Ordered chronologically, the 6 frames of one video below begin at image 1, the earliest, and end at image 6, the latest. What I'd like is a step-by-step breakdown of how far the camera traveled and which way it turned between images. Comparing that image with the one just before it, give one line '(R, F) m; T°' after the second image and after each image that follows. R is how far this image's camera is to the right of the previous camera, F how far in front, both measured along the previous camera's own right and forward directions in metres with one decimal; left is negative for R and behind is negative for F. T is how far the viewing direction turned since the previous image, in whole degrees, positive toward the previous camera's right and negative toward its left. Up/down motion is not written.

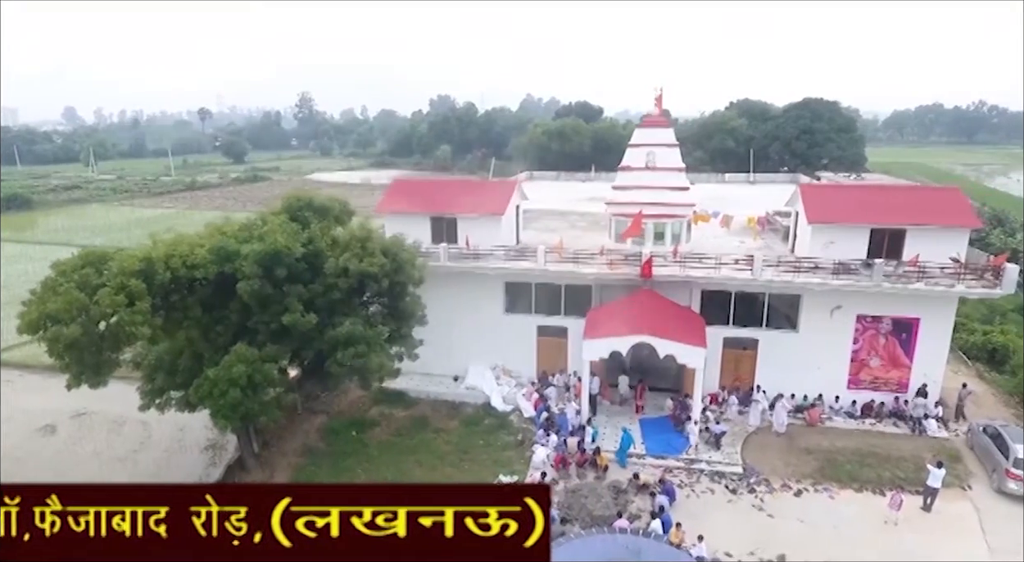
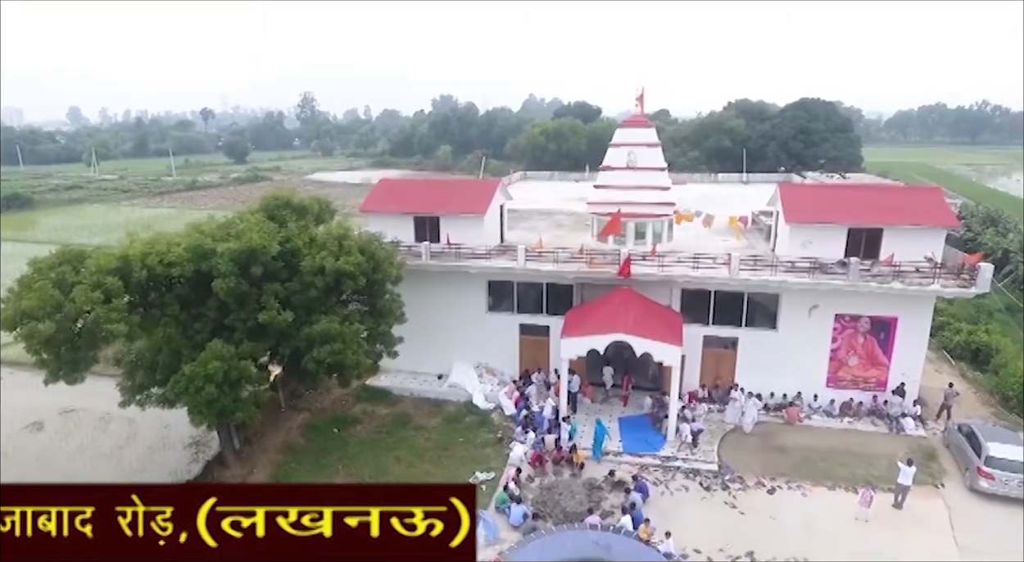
(+0.6, -0.1) m; -1°
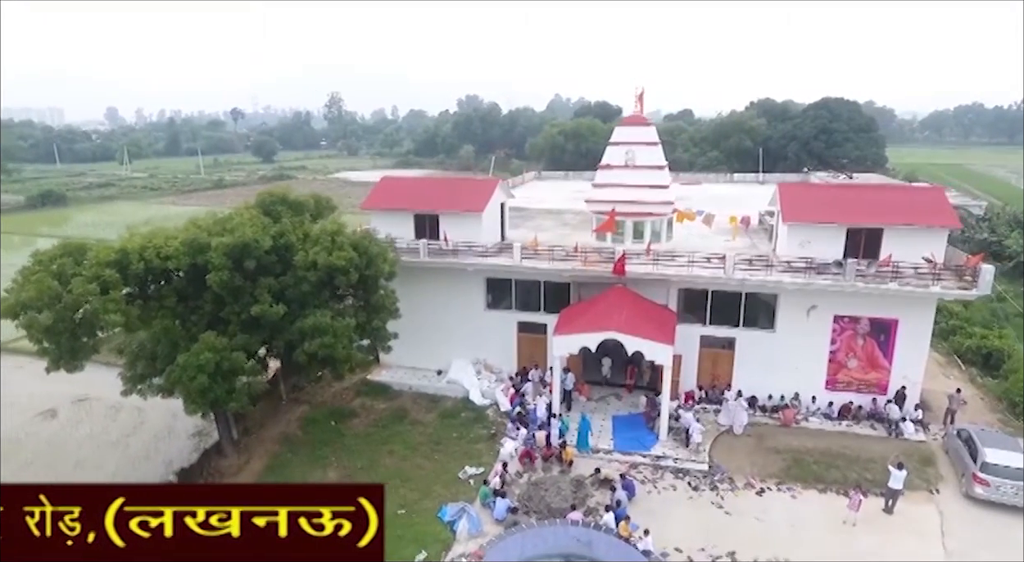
(+0.8, -0.1) m; -2°
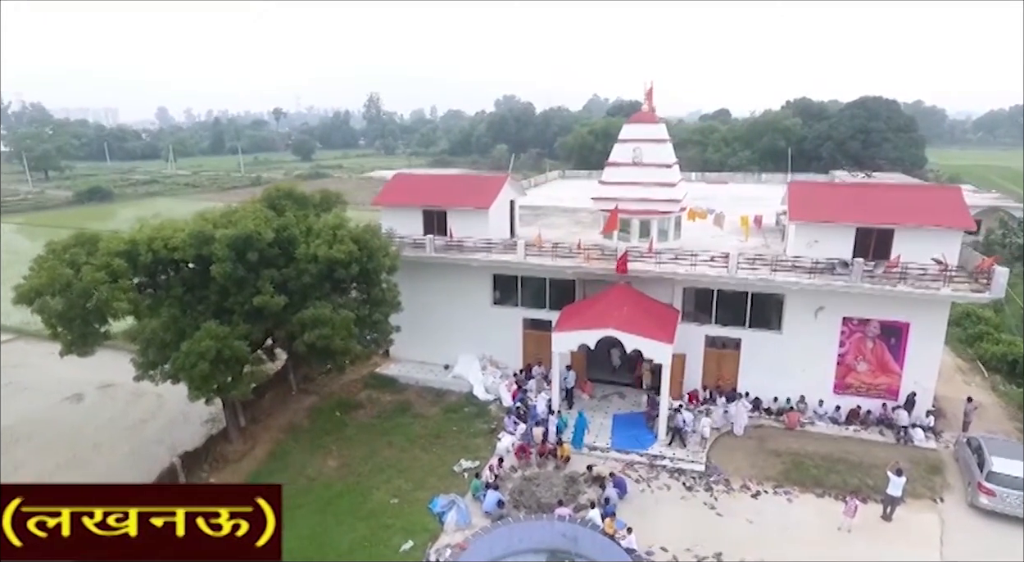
(+0.9, -0.1) m; -3°
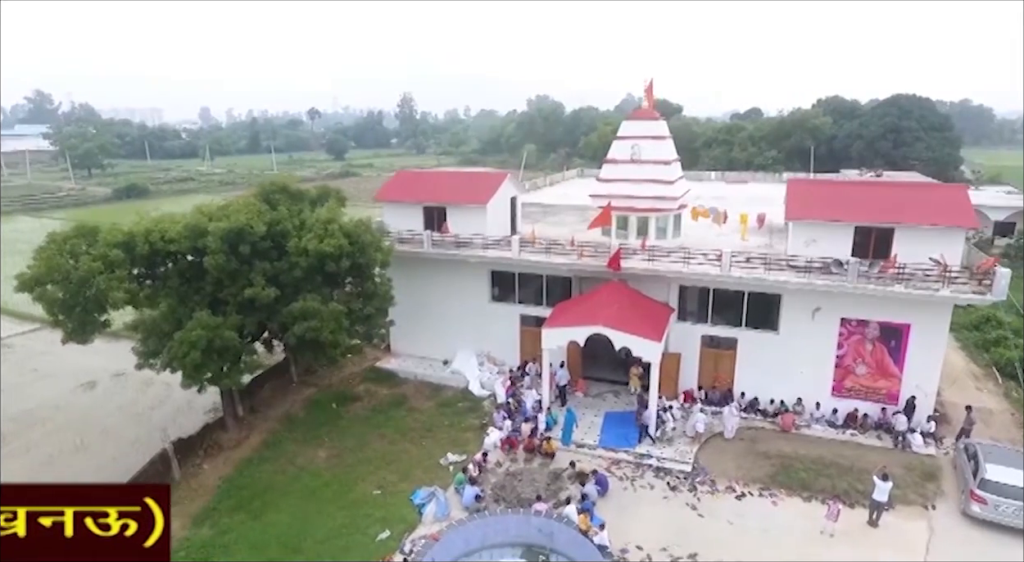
(+1.1, 0.0) m; -3°
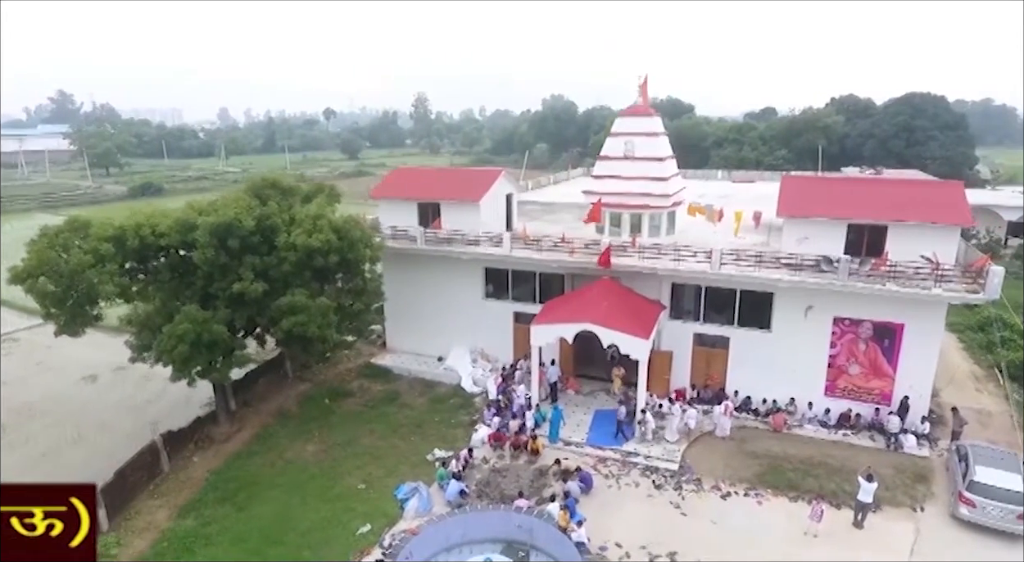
(+0.7, 0.0) m; -2°
